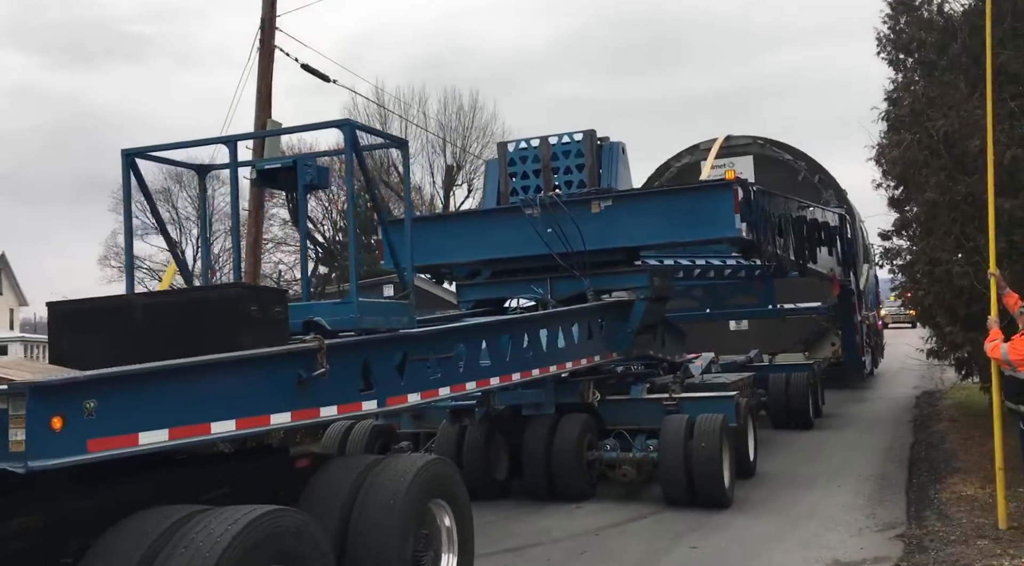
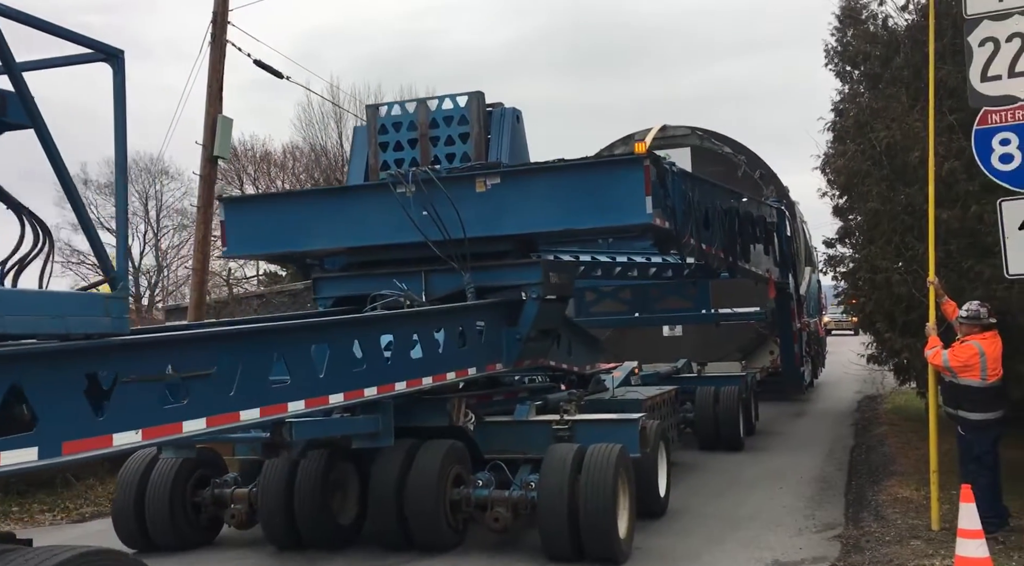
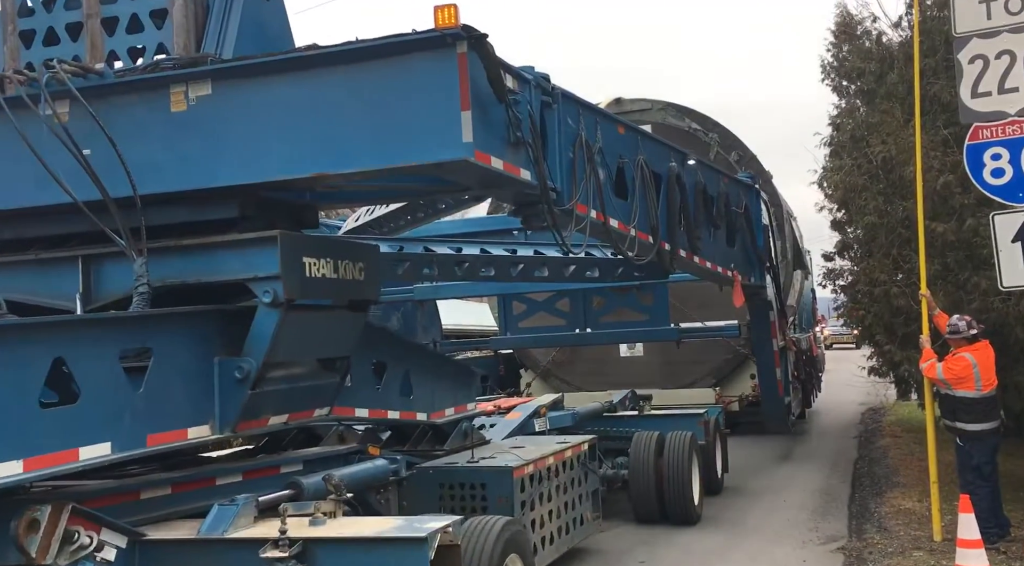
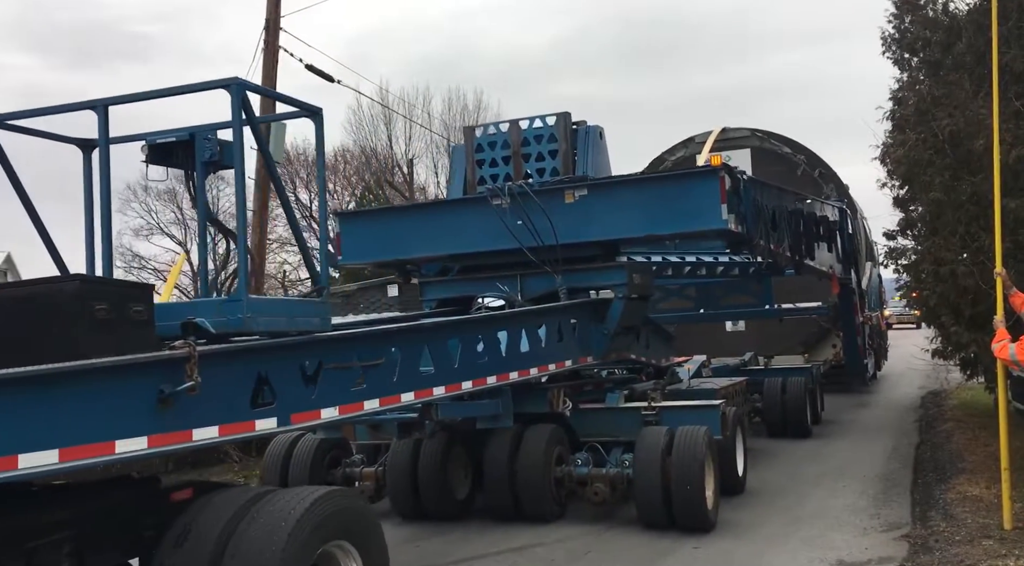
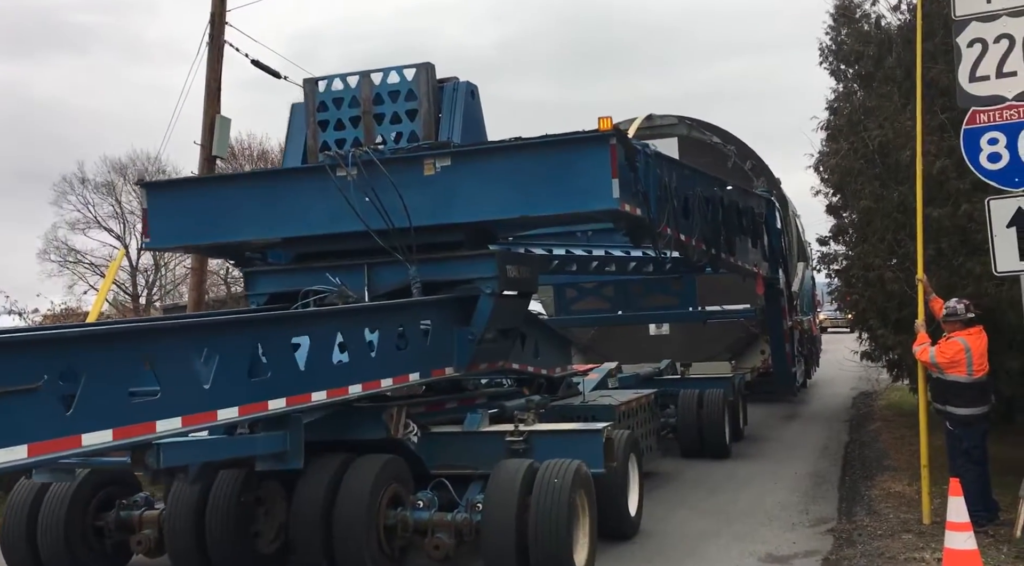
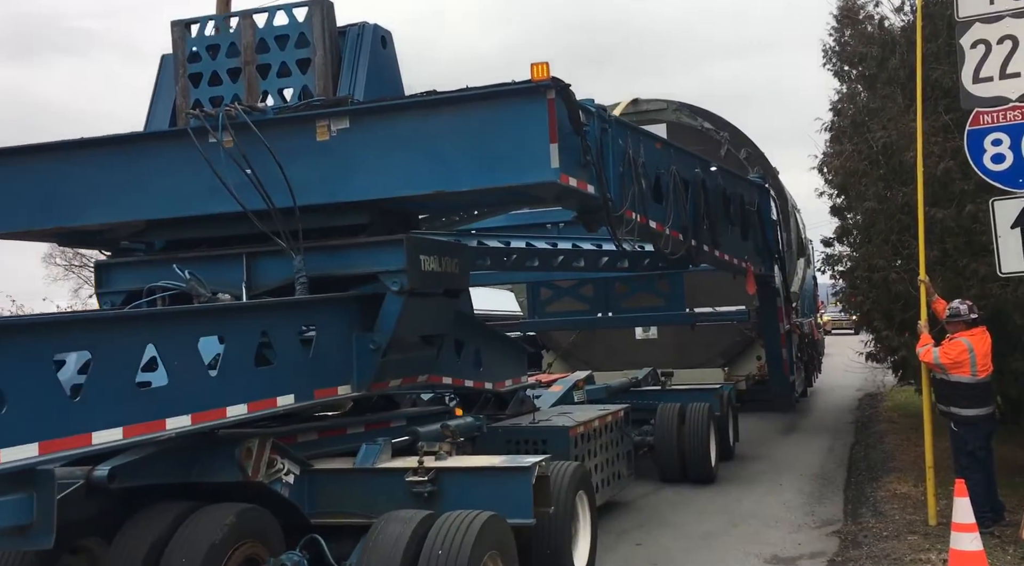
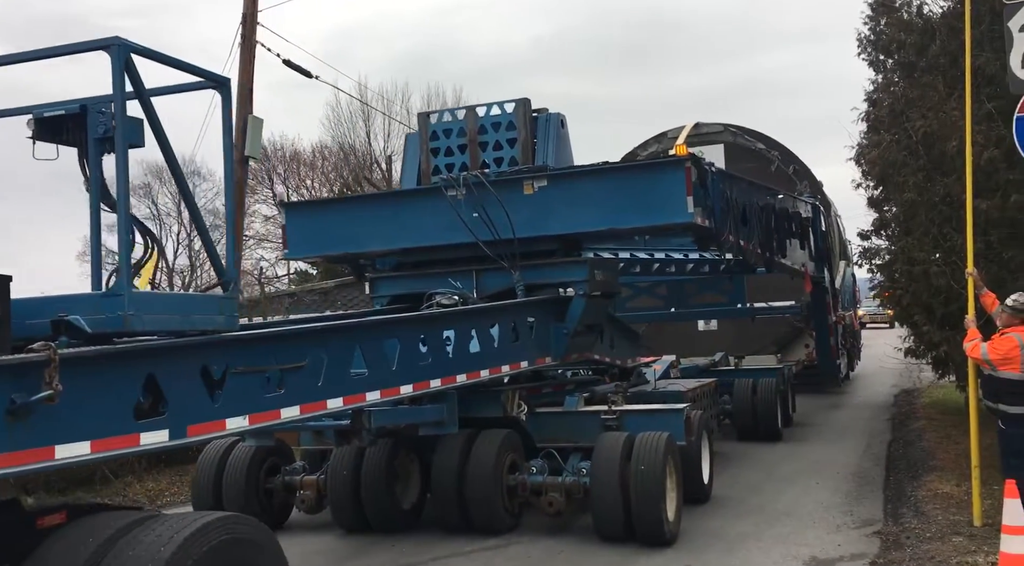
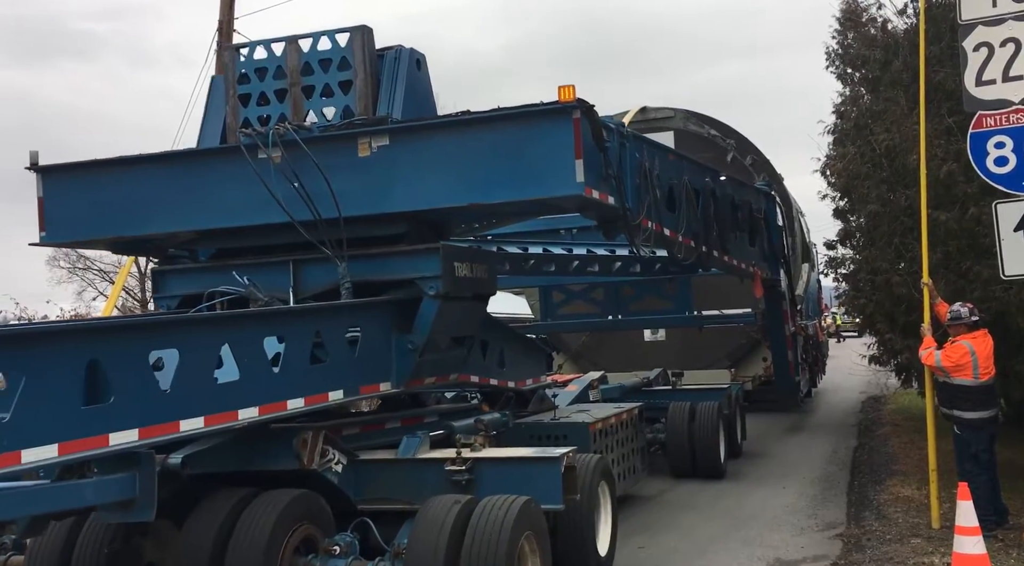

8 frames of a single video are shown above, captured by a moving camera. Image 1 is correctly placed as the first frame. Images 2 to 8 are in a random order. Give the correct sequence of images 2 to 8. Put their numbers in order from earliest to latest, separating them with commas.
4, 7, 2, 5, 8, 6, 3
